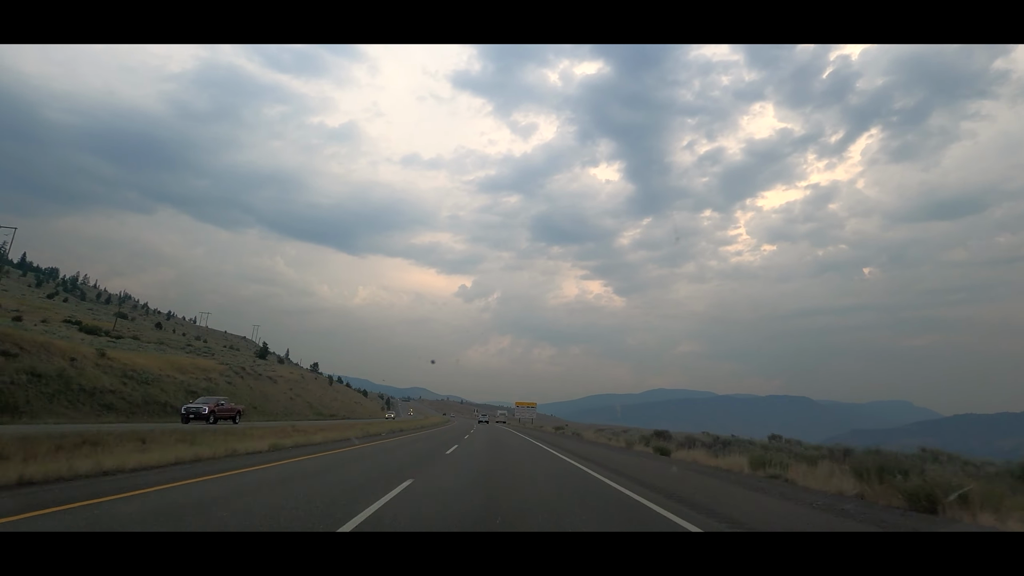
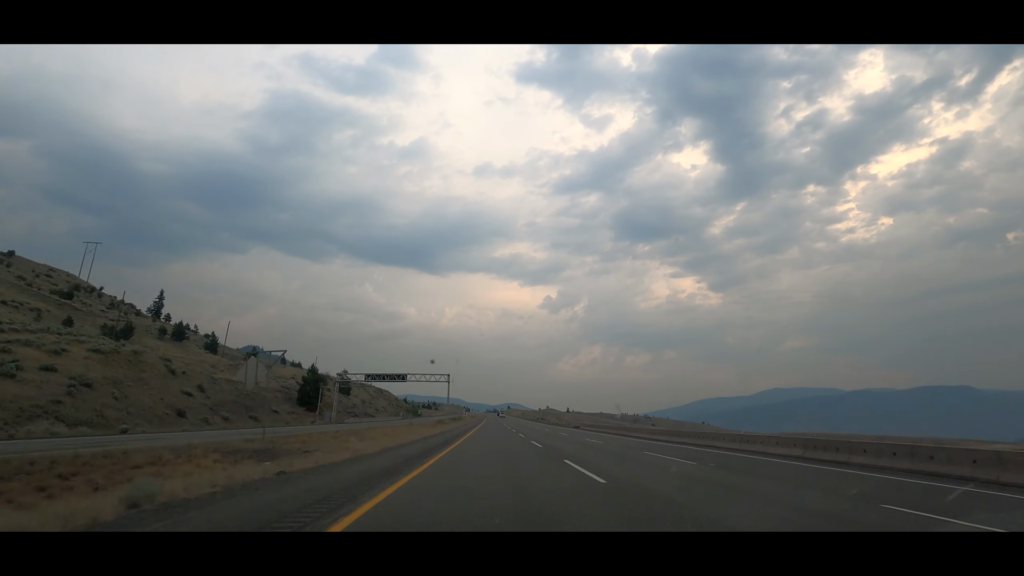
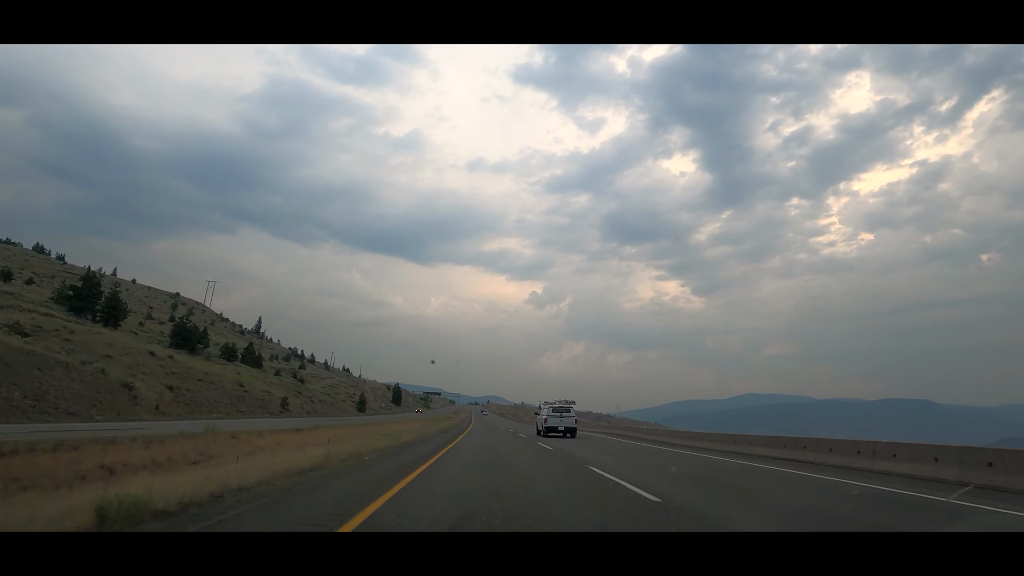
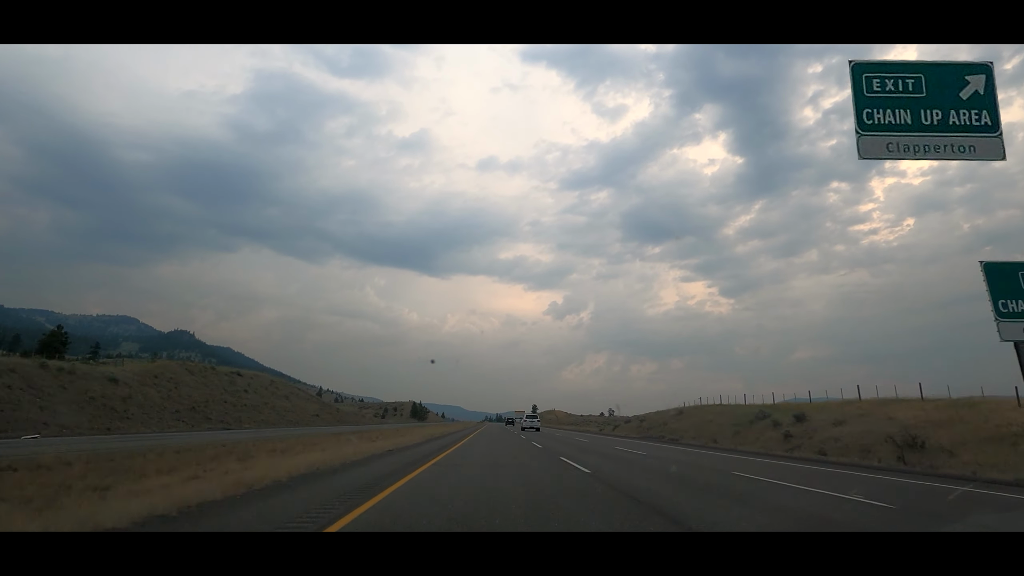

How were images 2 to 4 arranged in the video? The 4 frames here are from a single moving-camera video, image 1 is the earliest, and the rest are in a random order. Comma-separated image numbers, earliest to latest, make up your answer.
3, 2, 4
